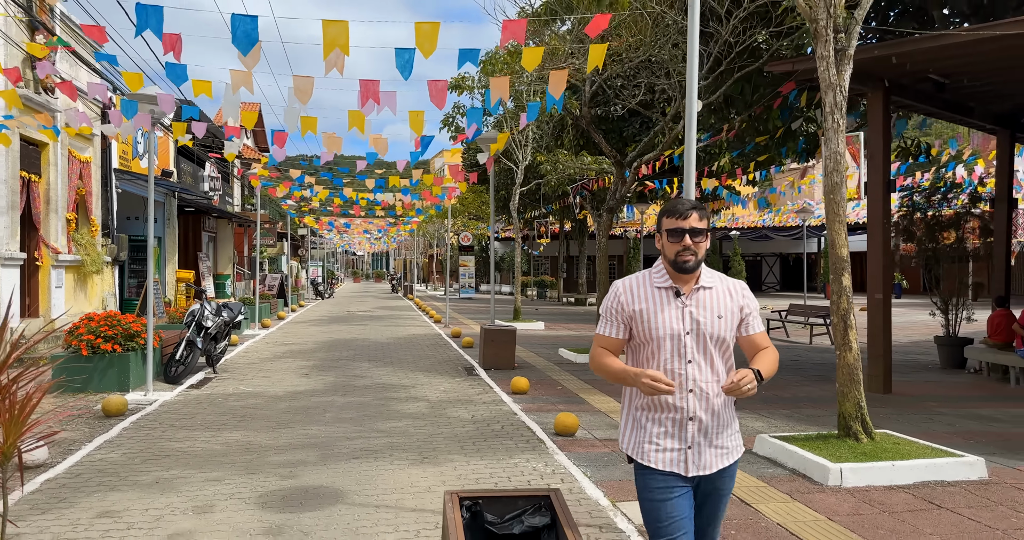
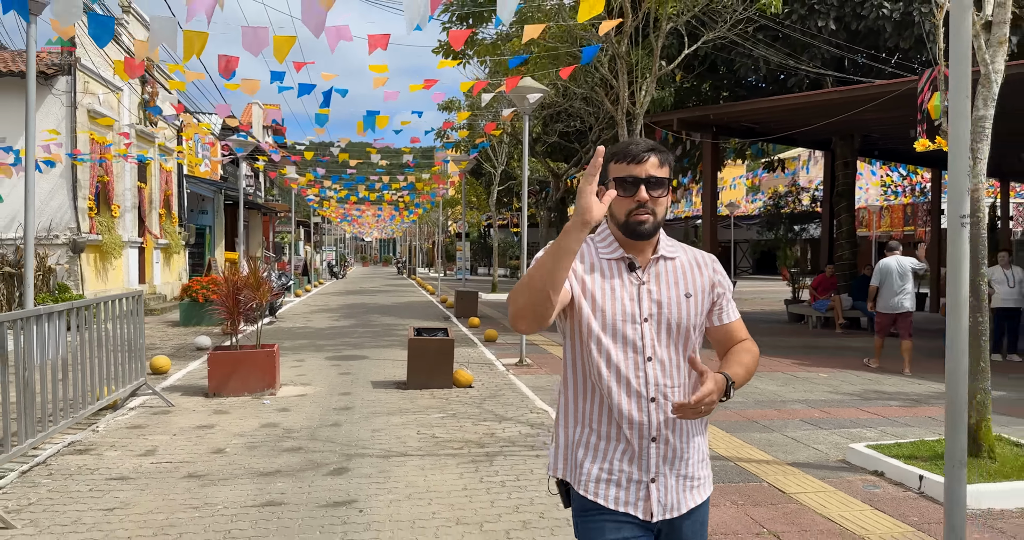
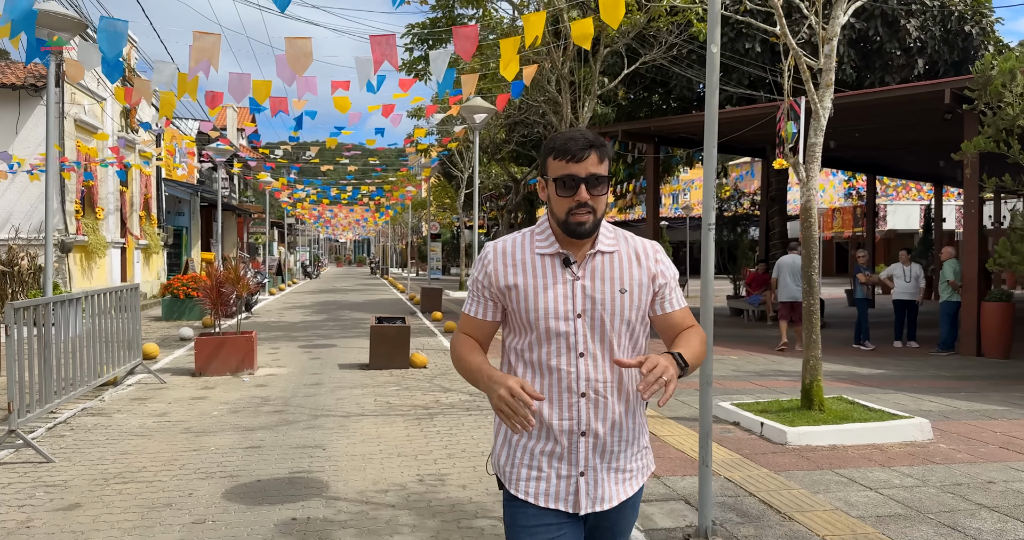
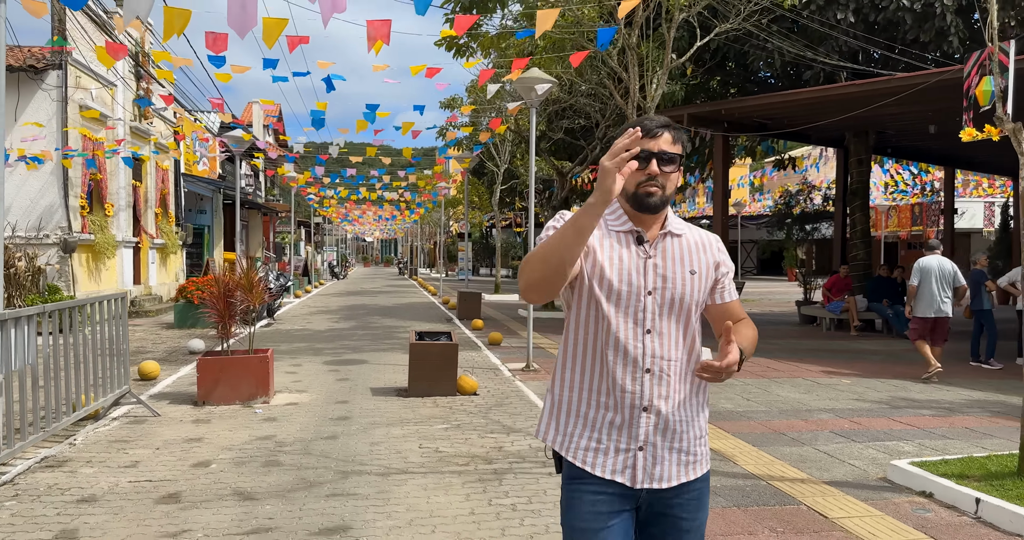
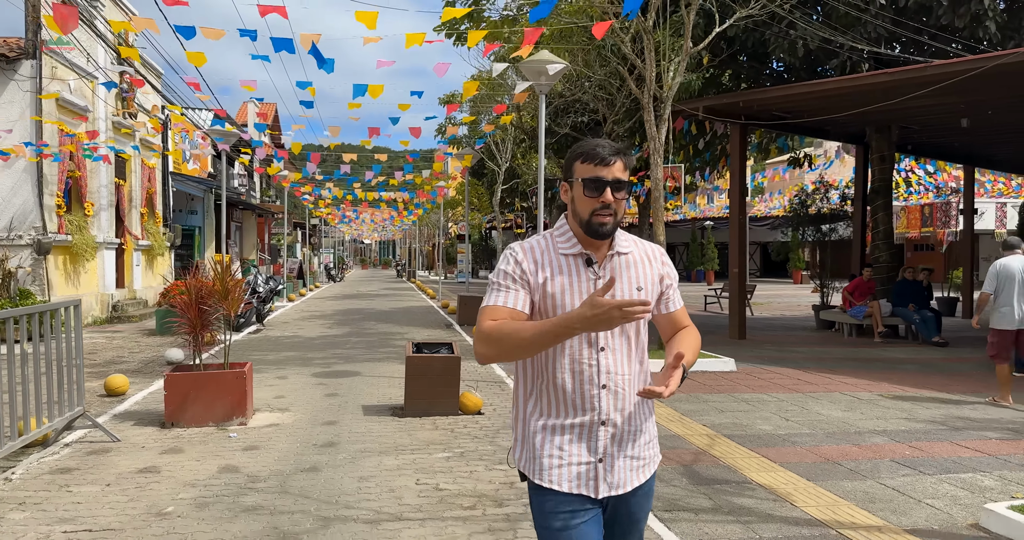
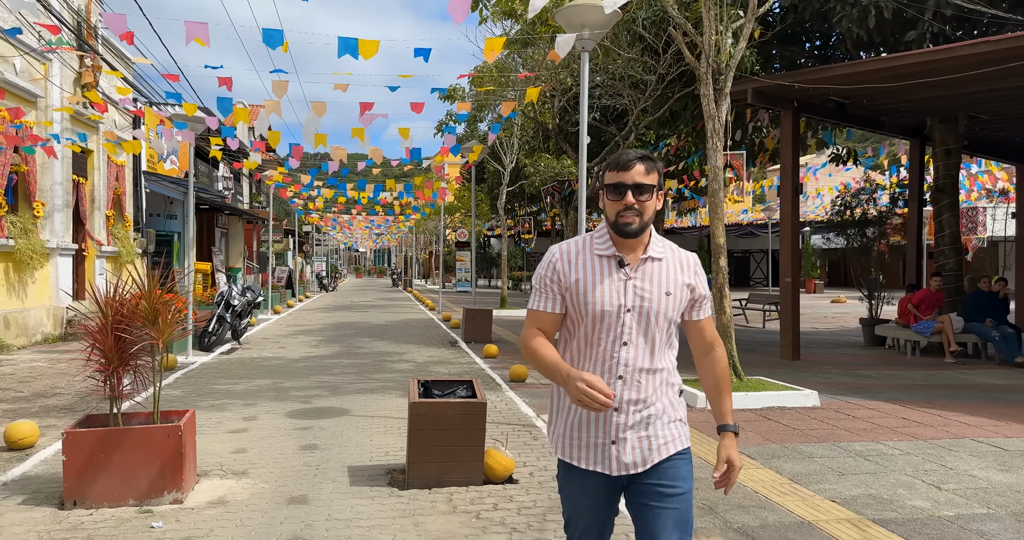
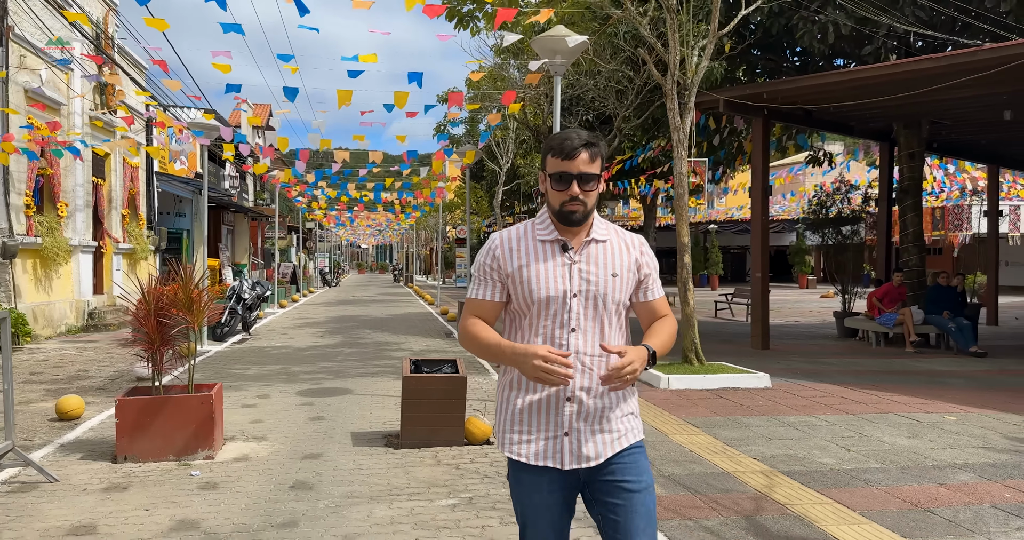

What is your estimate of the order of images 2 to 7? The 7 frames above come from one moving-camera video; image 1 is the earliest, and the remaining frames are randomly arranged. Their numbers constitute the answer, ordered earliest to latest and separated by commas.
6, 7, 5, 4, 2, 3
